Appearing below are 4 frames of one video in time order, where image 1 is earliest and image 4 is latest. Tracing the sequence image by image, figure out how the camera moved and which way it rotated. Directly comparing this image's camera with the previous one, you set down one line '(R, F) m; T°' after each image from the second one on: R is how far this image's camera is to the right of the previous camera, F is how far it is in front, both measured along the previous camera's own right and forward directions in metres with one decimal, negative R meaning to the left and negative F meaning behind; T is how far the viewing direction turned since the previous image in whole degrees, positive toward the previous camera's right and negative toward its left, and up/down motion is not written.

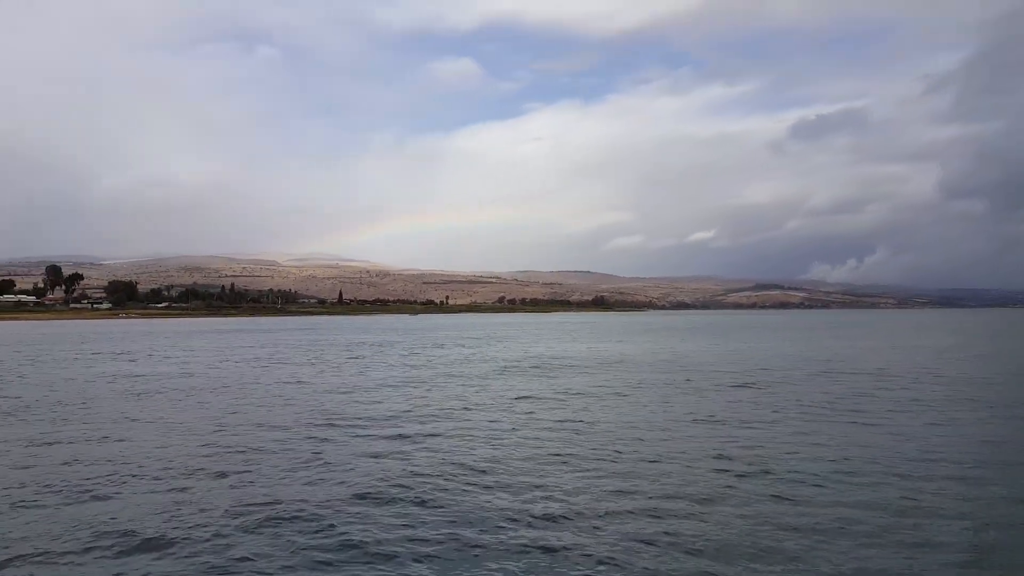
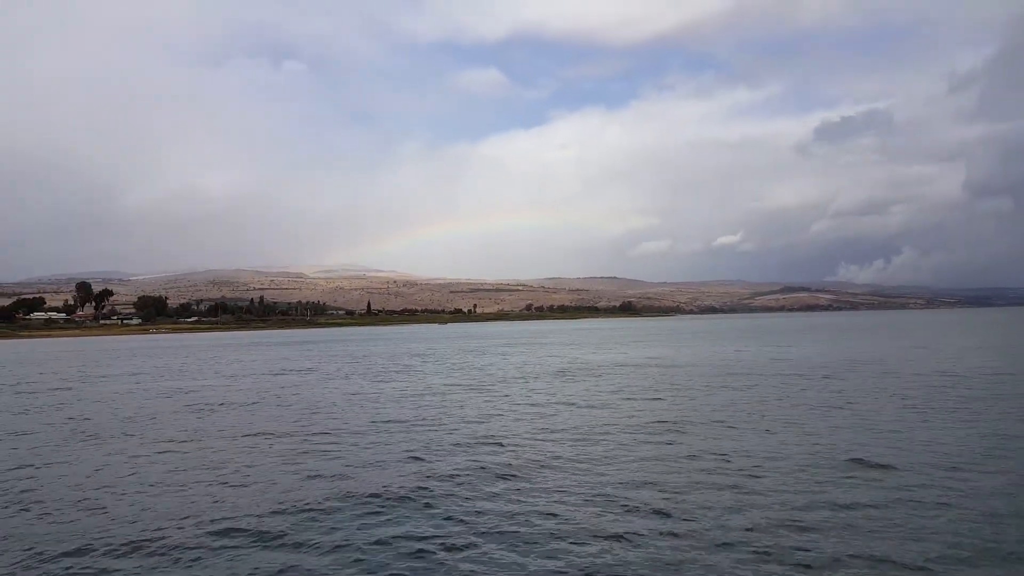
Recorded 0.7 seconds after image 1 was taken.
(-1.0, +3.0) m; -2°
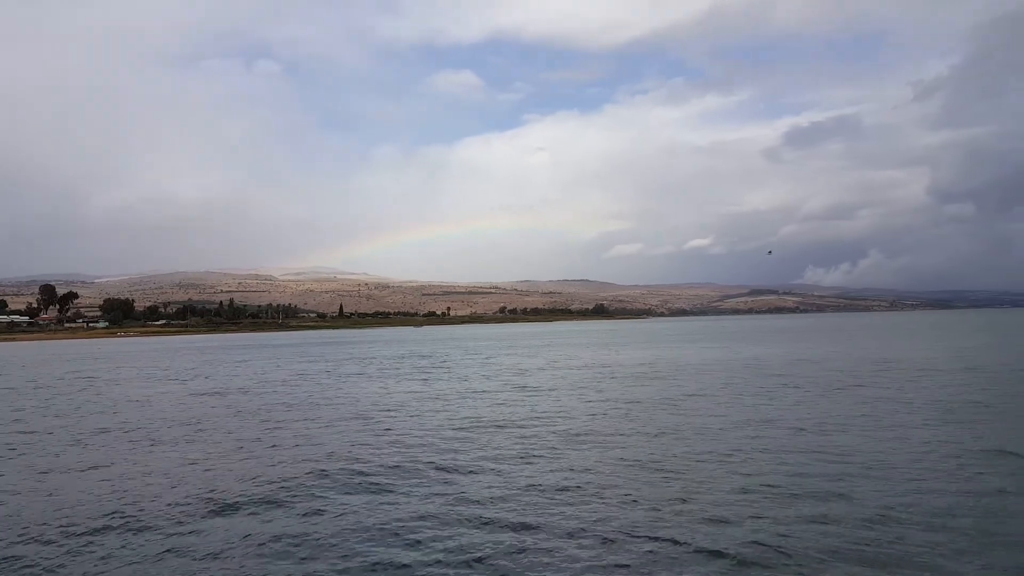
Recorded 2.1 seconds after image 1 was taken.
(0.0, -0.6) m; +2°
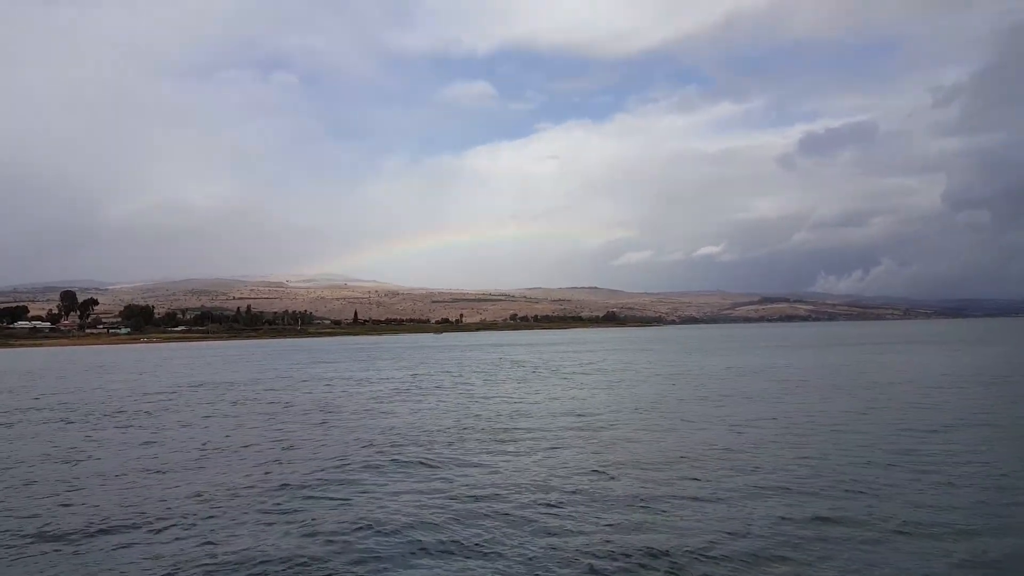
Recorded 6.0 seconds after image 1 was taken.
(-1.6, +0.2) m; -1°
